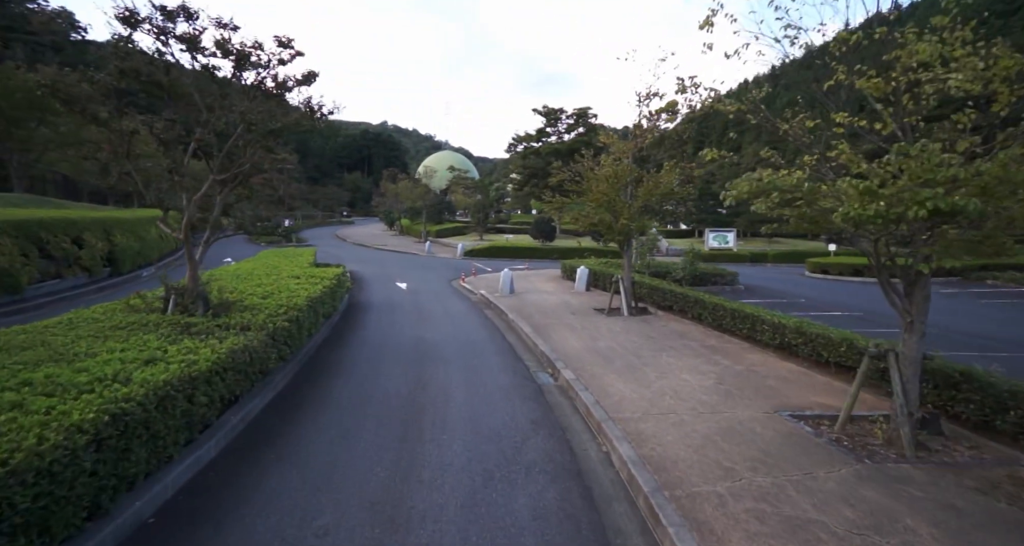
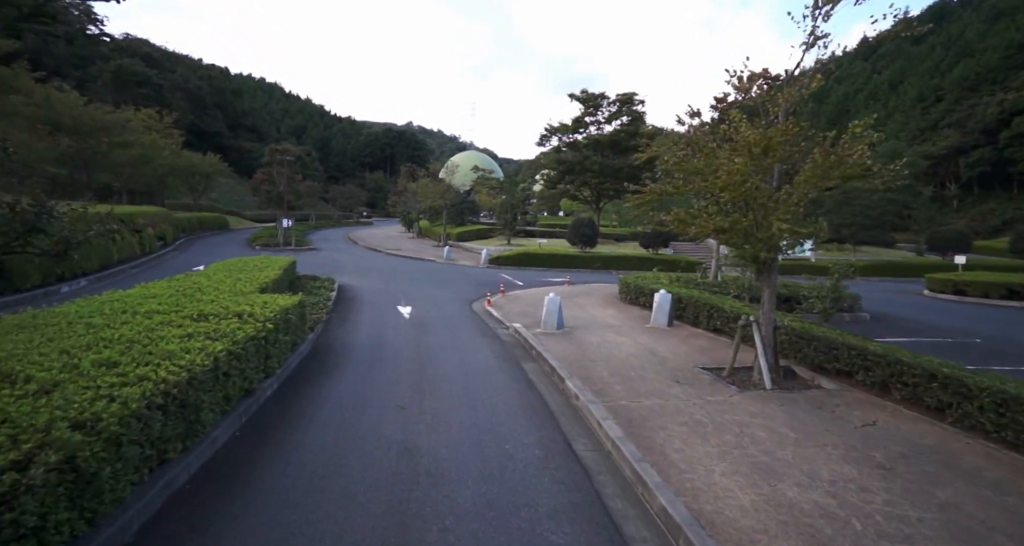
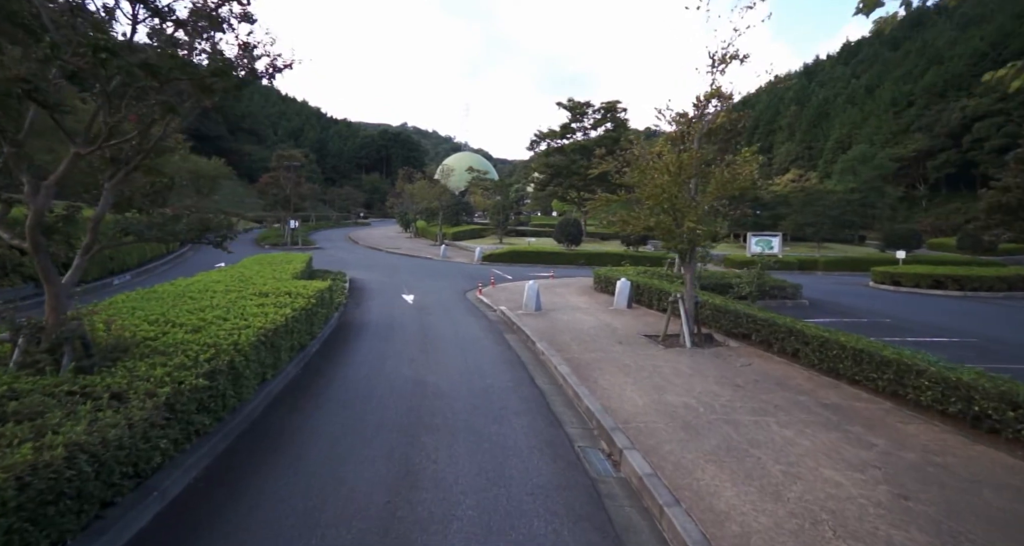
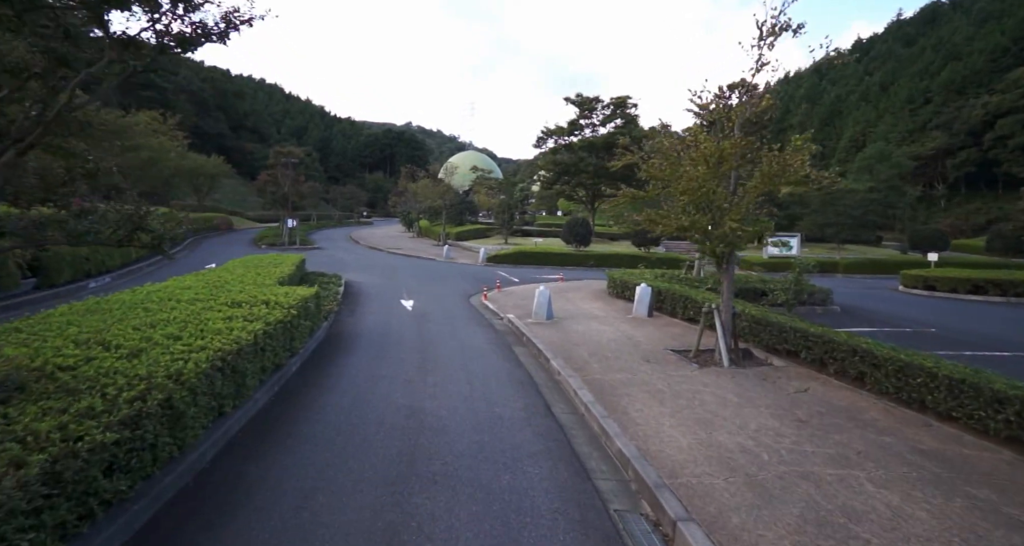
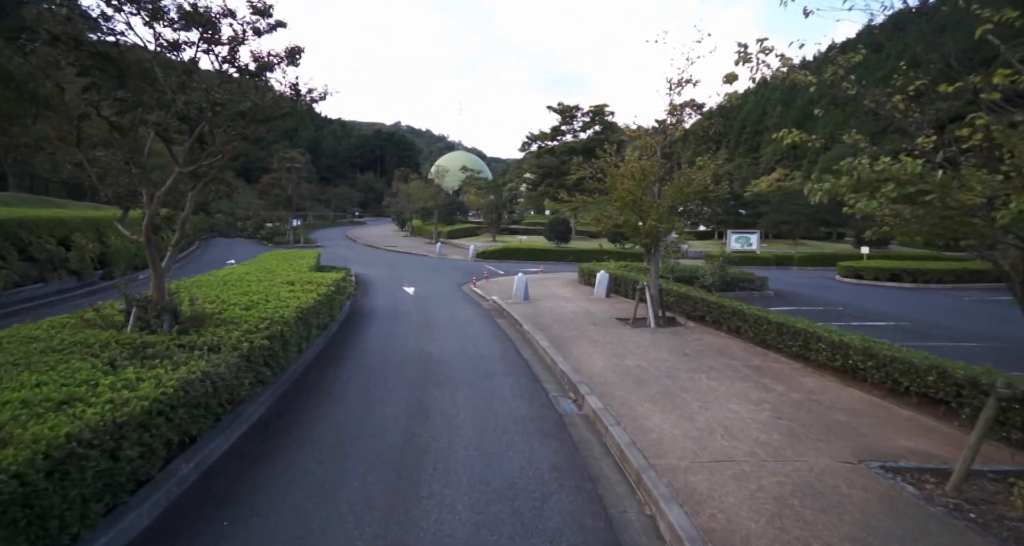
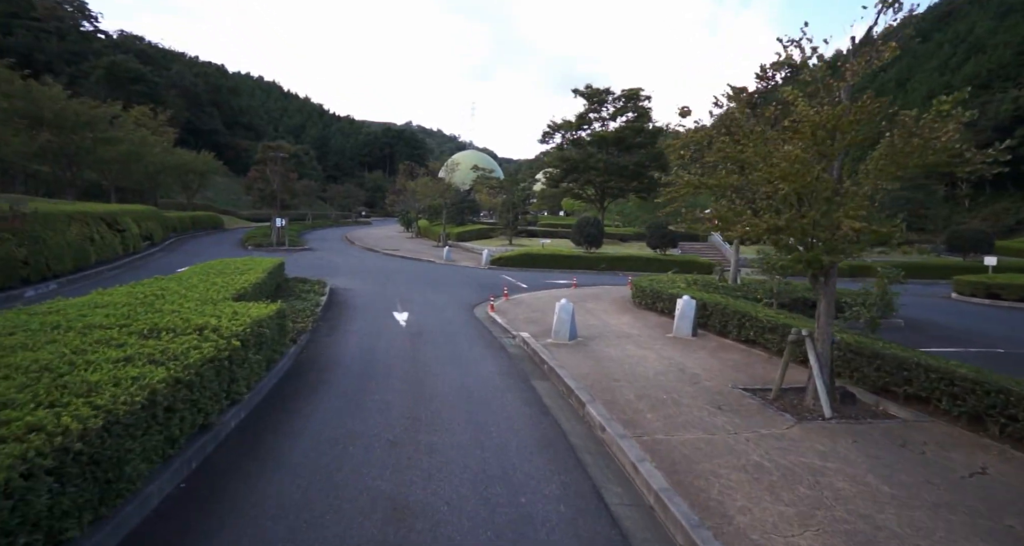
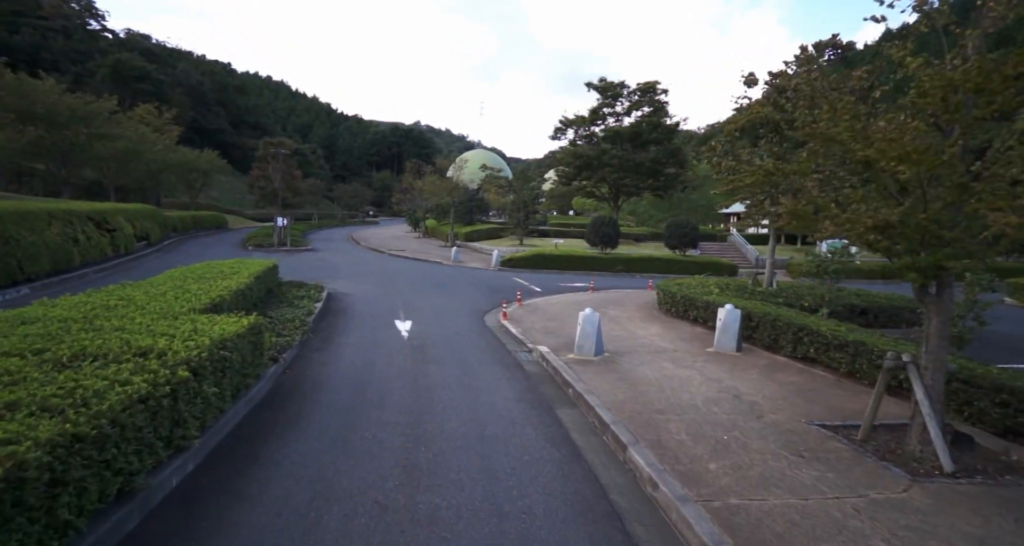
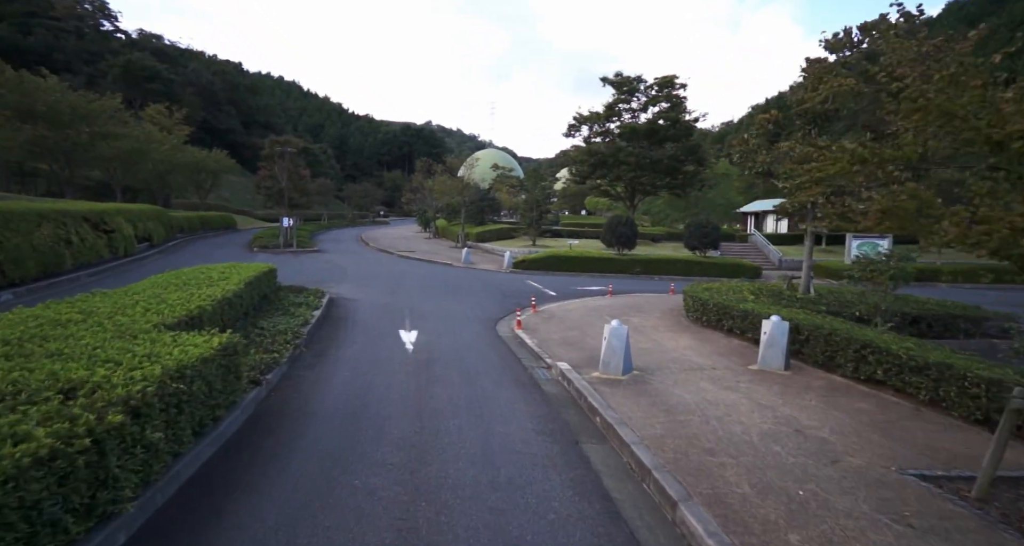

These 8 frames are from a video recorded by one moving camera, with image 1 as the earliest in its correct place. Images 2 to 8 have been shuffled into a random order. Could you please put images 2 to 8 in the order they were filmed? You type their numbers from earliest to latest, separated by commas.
5, 3, 4, 2, 6, 7, 8
